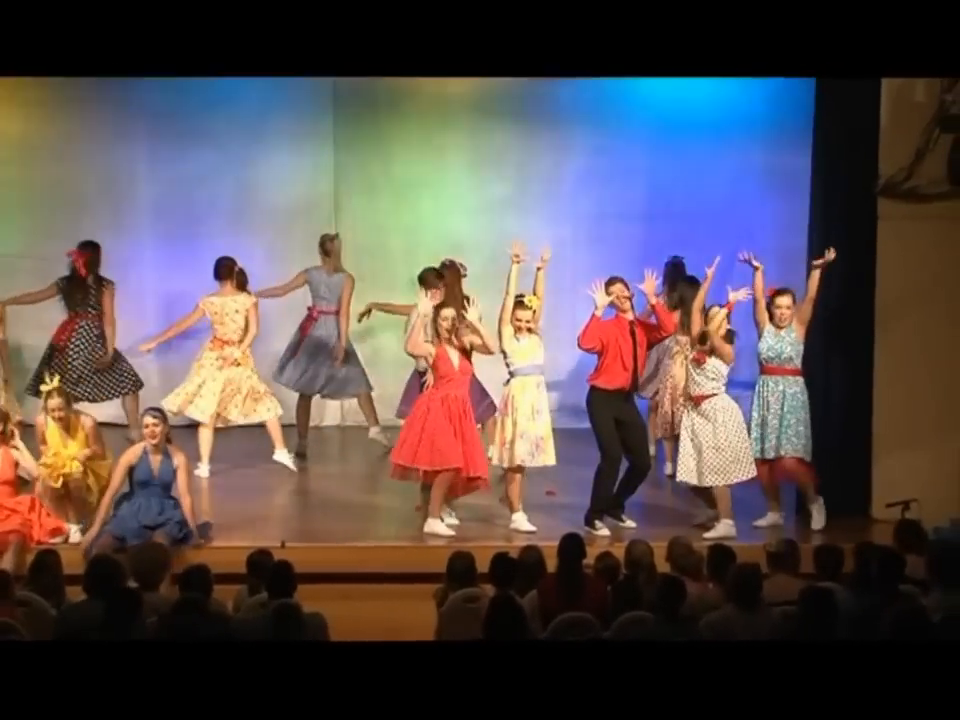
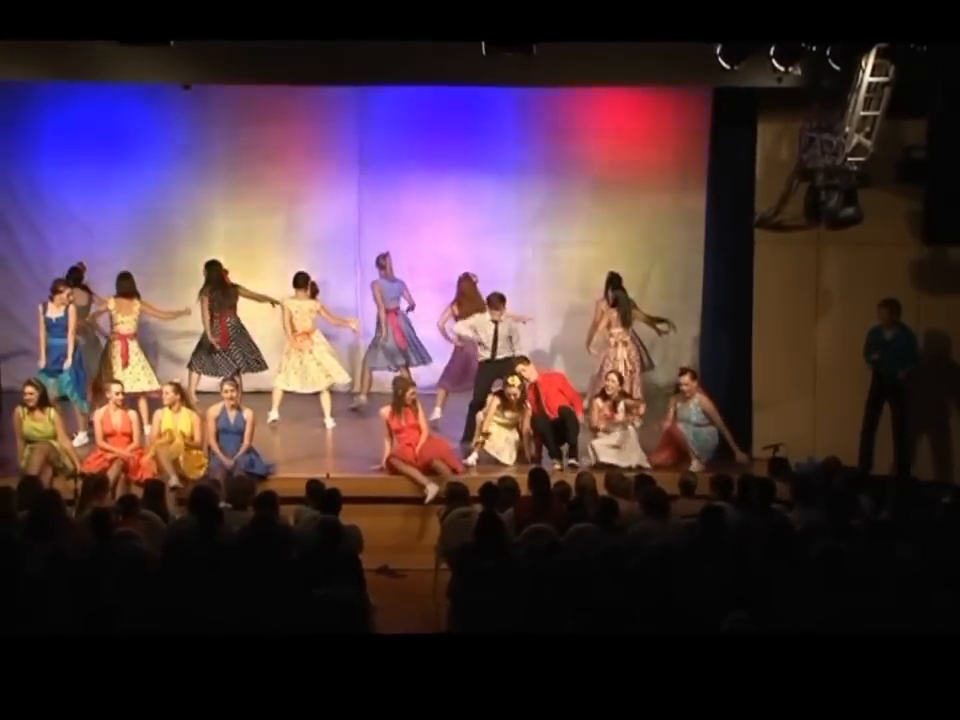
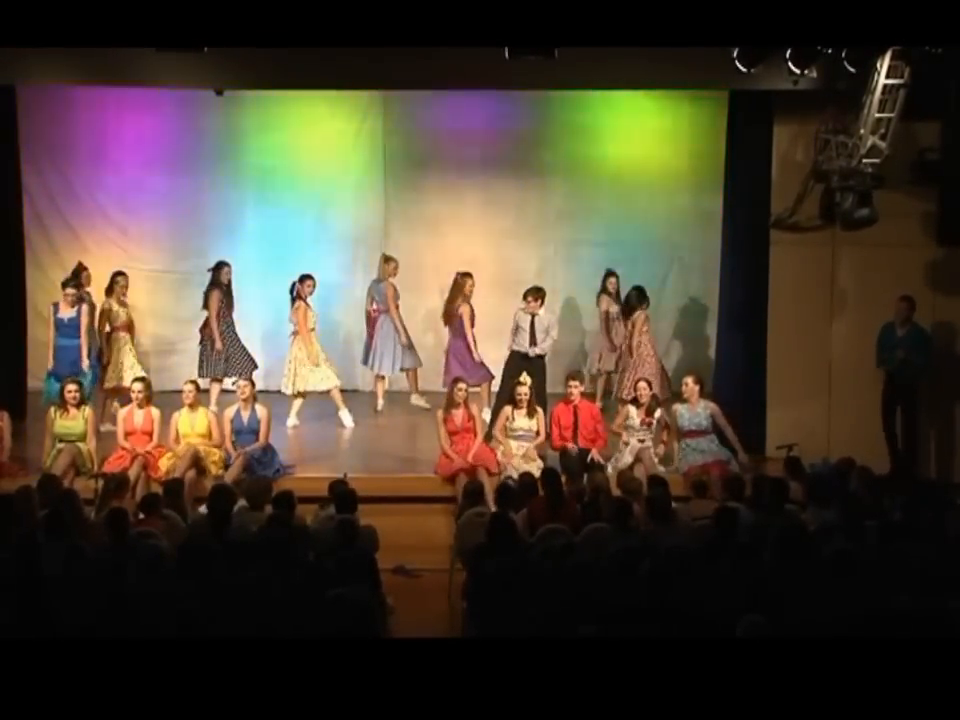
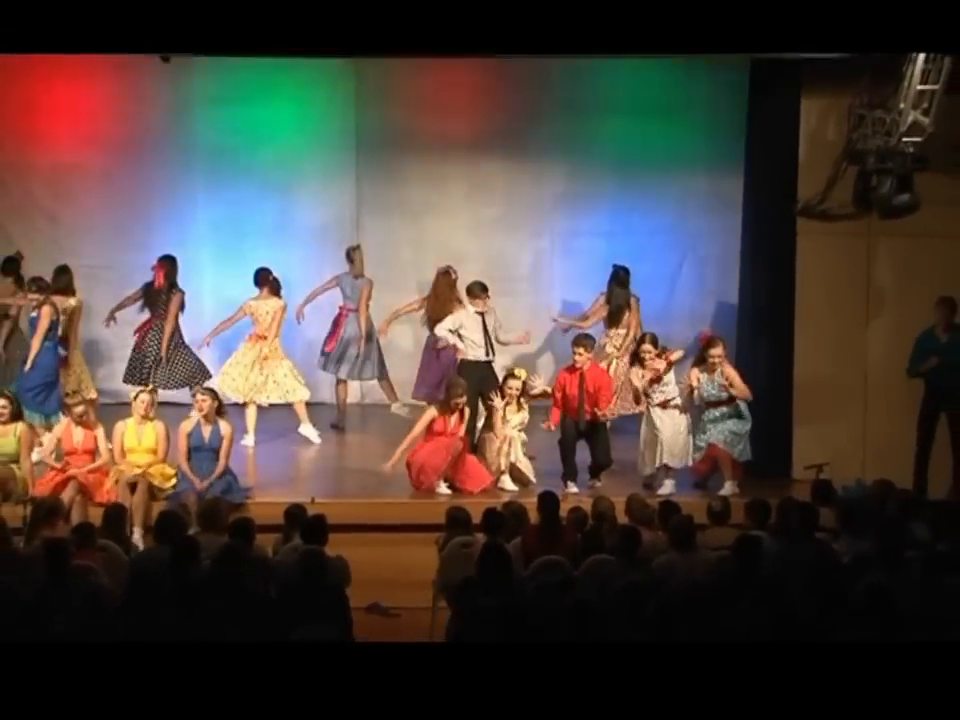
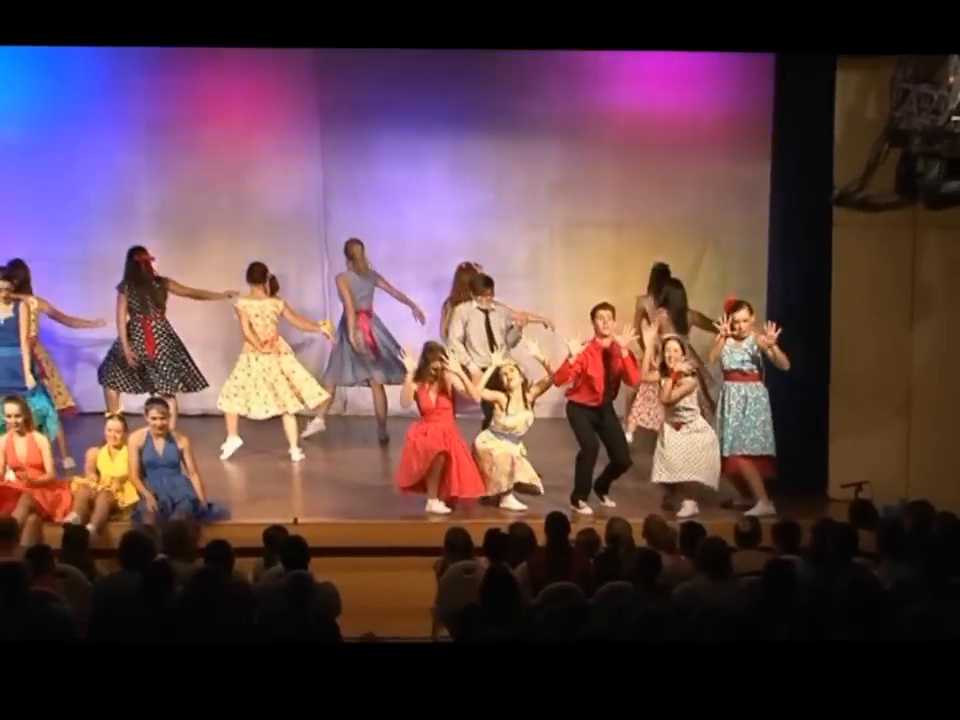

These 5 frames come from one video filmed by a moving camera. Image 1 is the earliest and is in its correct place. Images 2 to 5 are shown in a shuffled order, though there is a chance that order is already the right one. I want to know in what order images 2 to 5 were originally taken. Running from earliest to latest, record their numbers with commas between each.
5, 4, 2, 3
